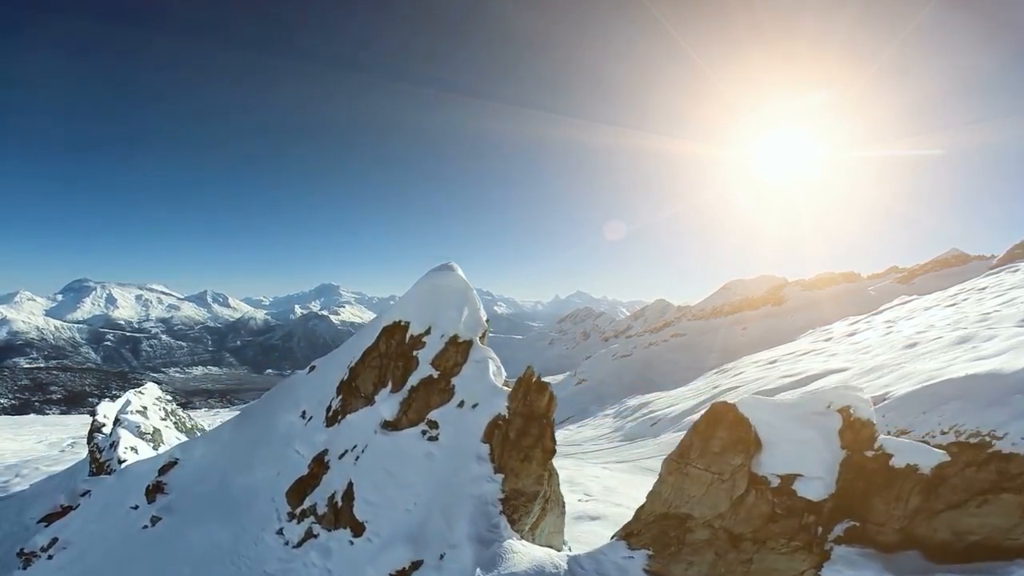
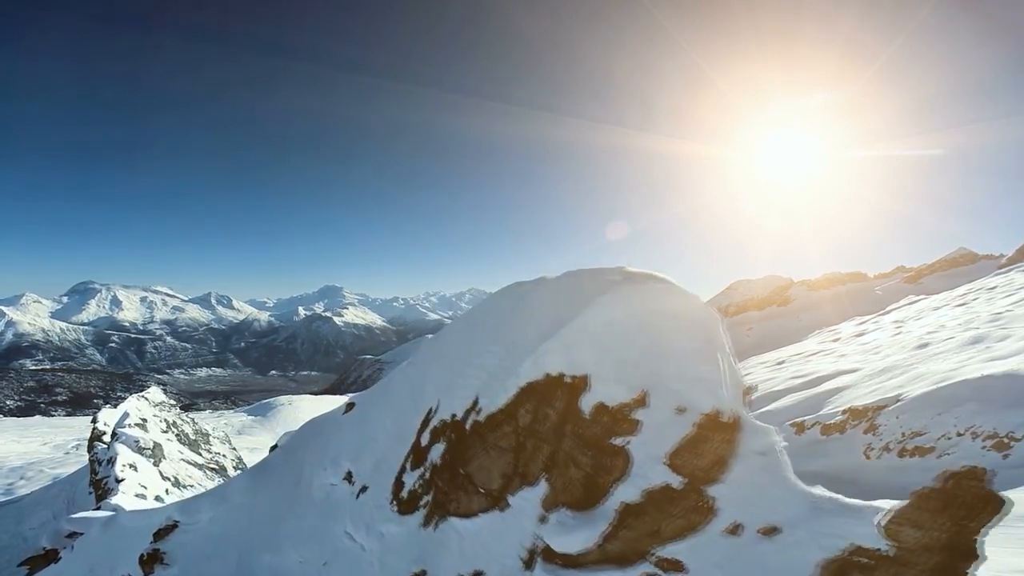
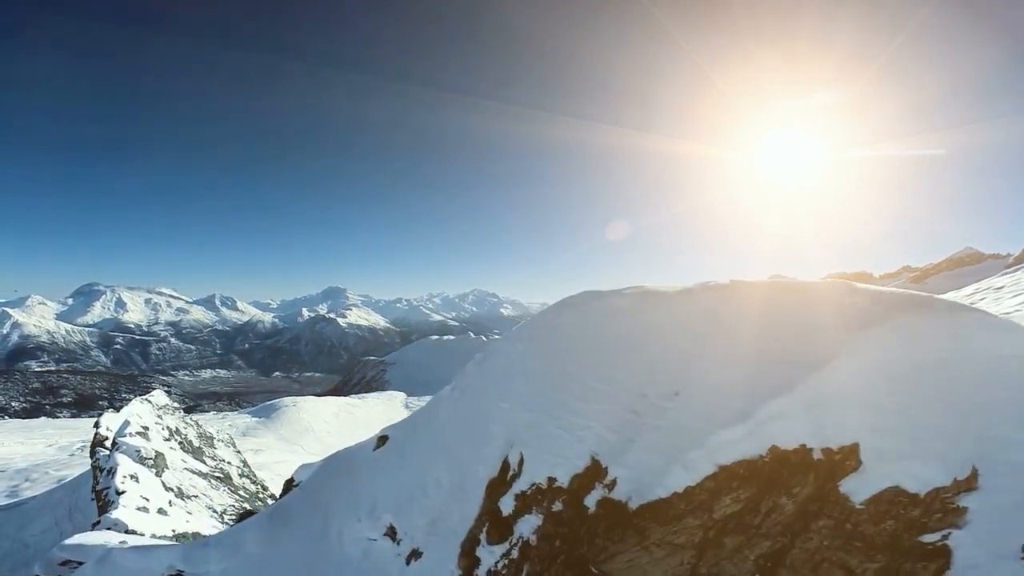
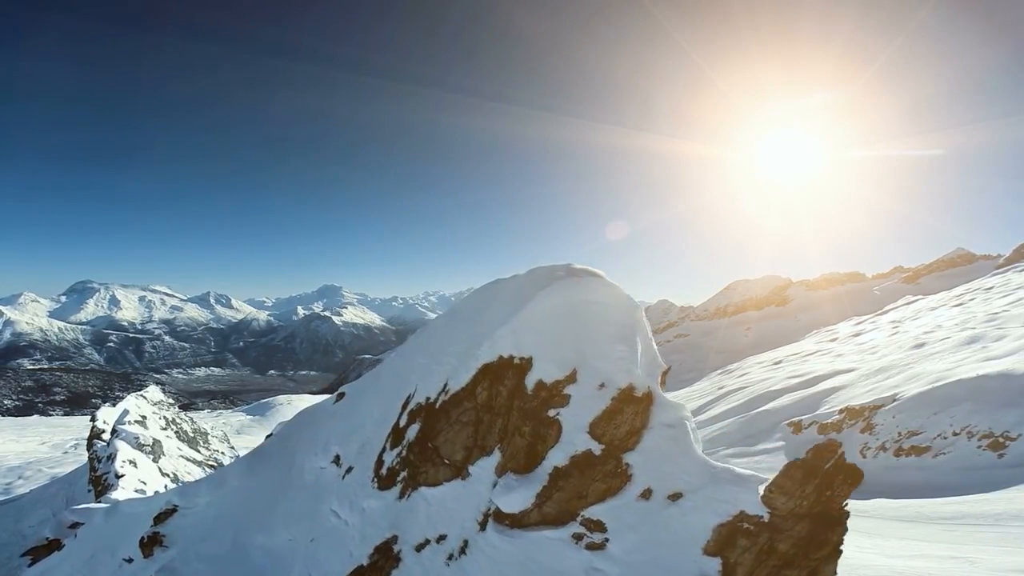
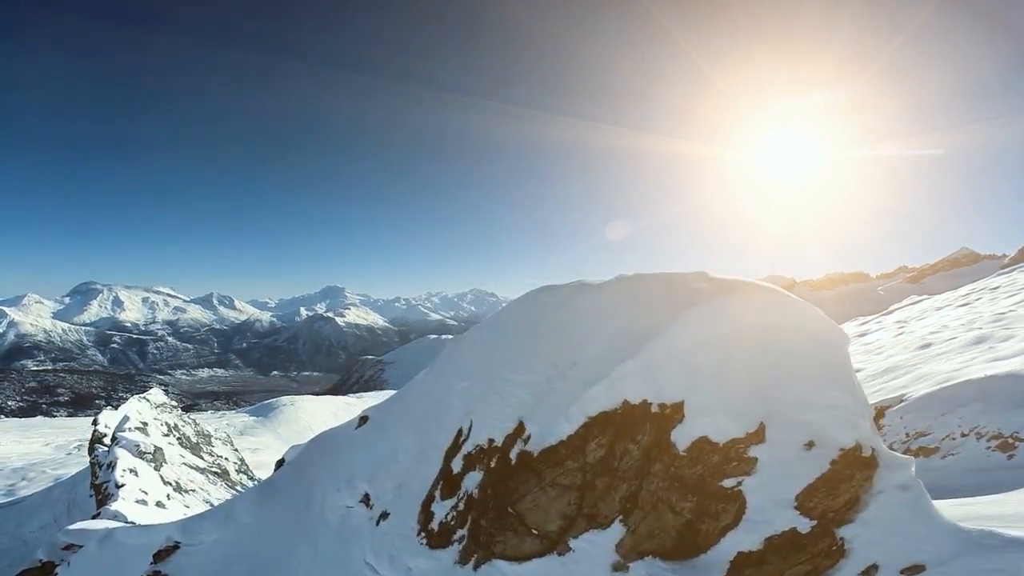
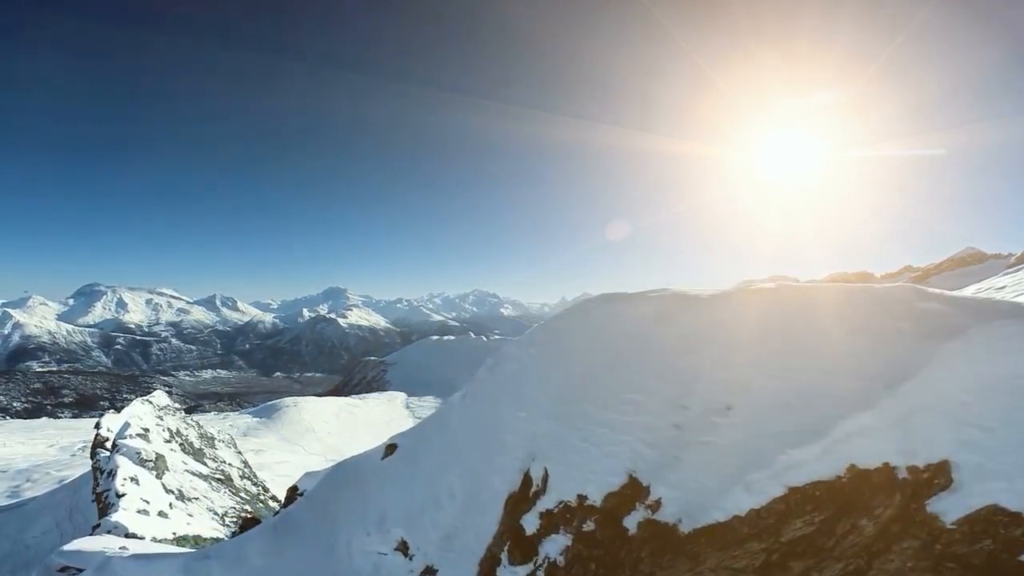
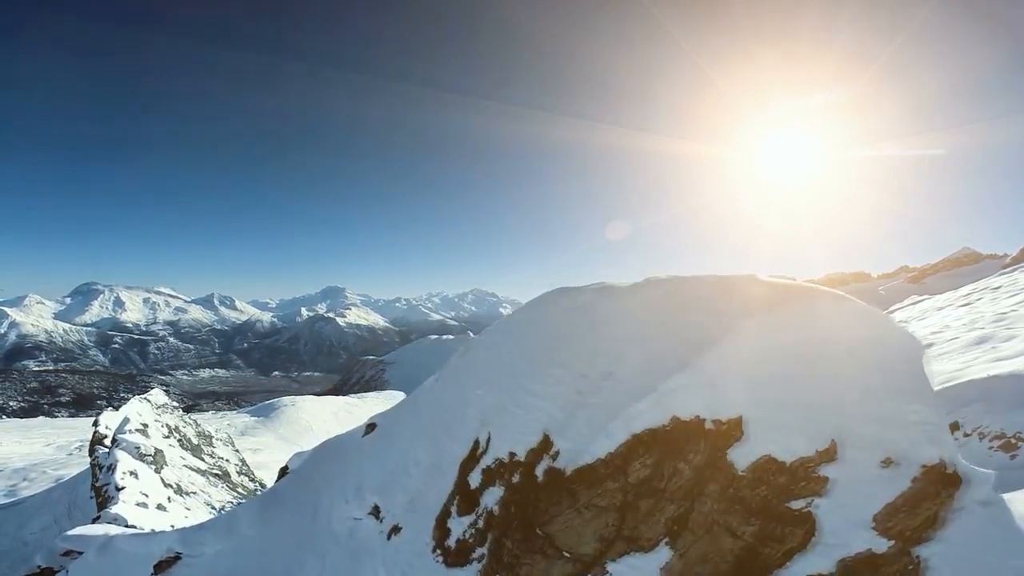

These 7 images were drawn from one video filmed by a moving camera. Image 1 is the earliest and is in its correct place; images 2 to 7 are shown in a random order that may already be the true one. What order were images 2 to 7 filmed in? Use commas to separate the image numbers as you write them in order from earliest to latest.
4, 2, 5, 7, 3, 6
